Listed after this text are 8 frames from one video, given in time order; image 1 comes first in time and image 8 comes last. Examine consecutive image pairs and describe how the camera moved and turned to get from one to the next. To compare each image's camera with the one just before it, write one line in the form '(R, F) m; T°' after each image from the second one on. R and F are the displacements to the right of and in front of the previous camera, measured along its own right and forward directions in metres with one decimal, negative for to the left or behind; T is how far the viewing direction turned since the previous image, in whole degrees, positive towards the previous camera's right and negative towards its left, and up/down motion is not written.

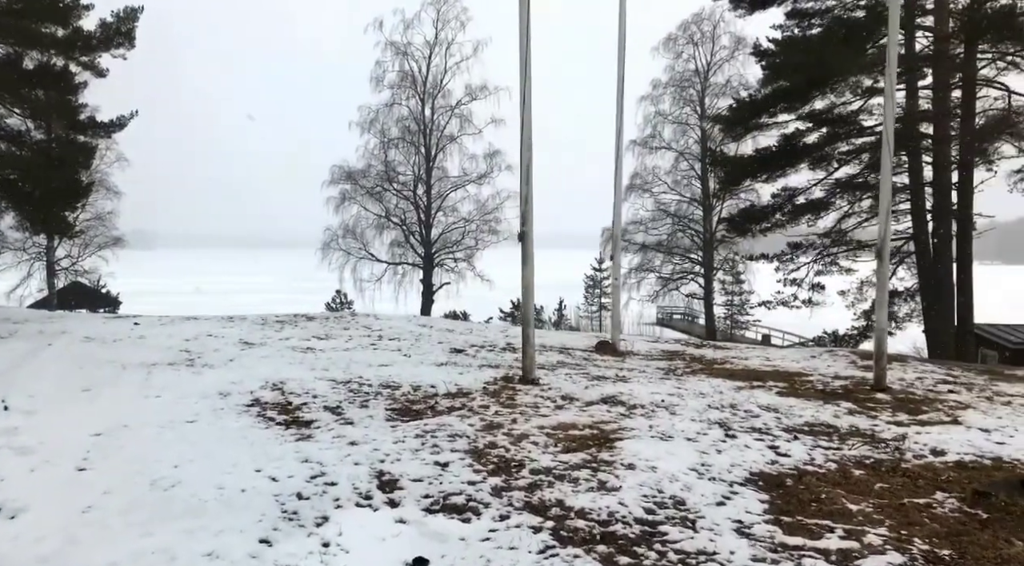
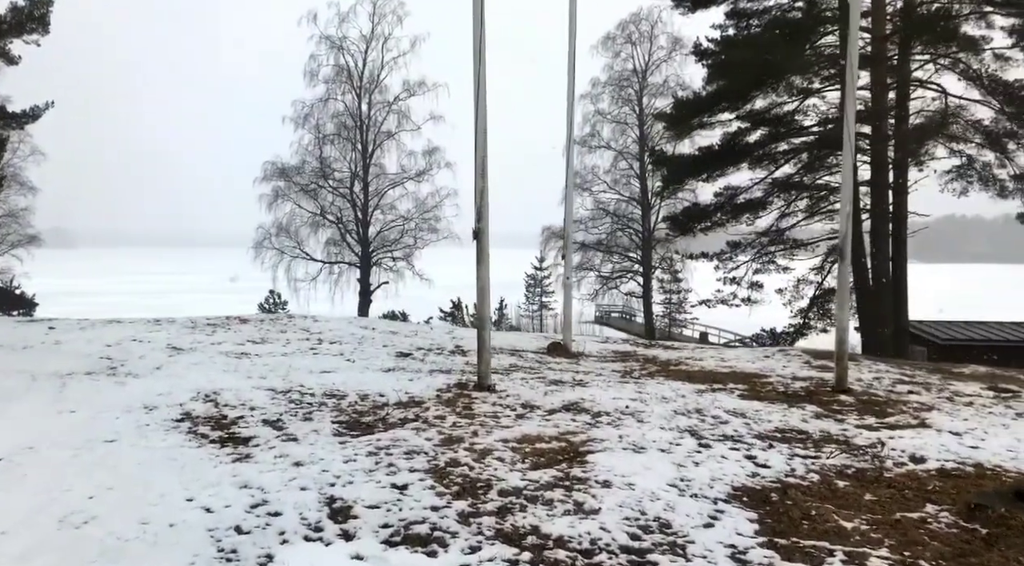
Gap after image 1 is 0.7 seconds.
(-0.2, +0.6) m; +4°
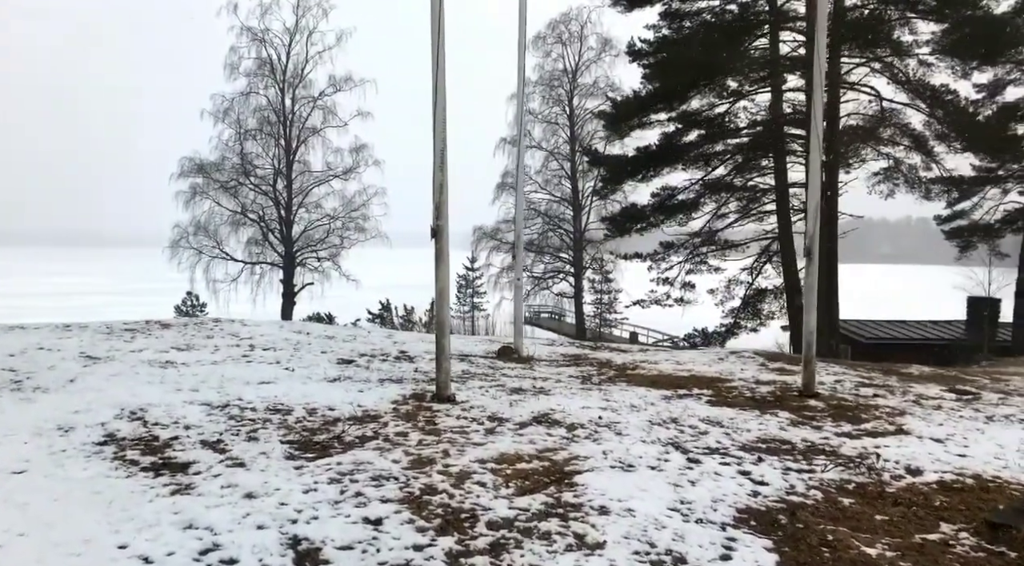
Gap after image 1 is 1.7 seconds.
(-0.4, +0.6) m; +5°
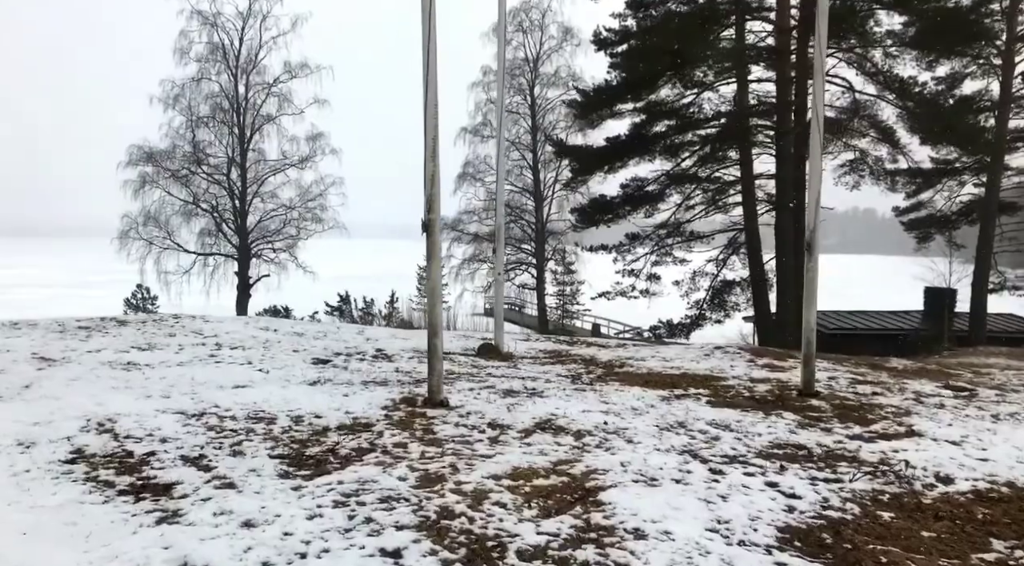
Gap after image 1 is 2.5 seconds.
(-0.4, +0.5) m; +3°
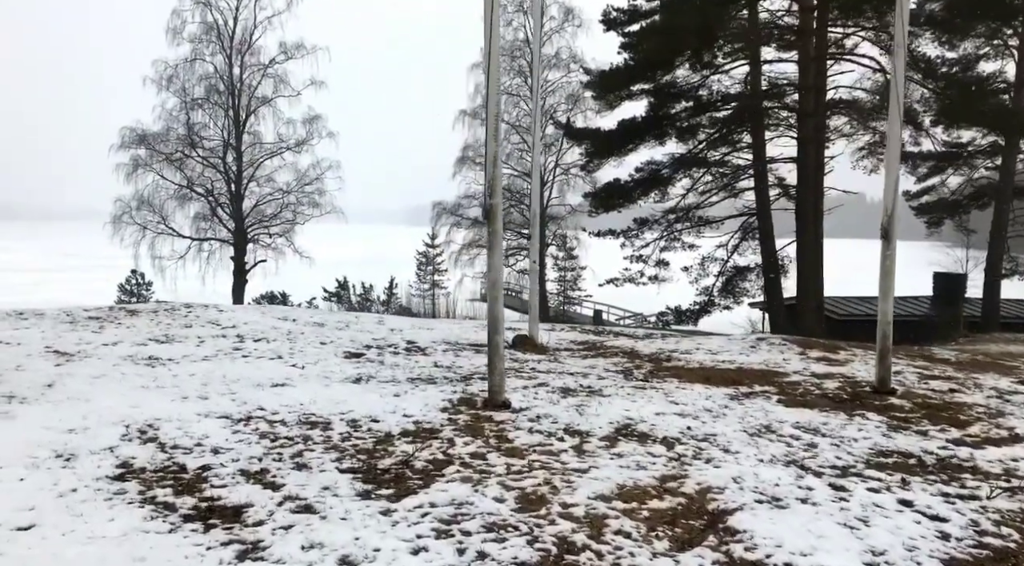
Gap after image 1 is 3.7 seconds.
(-0.7, +0.6) m; +1°
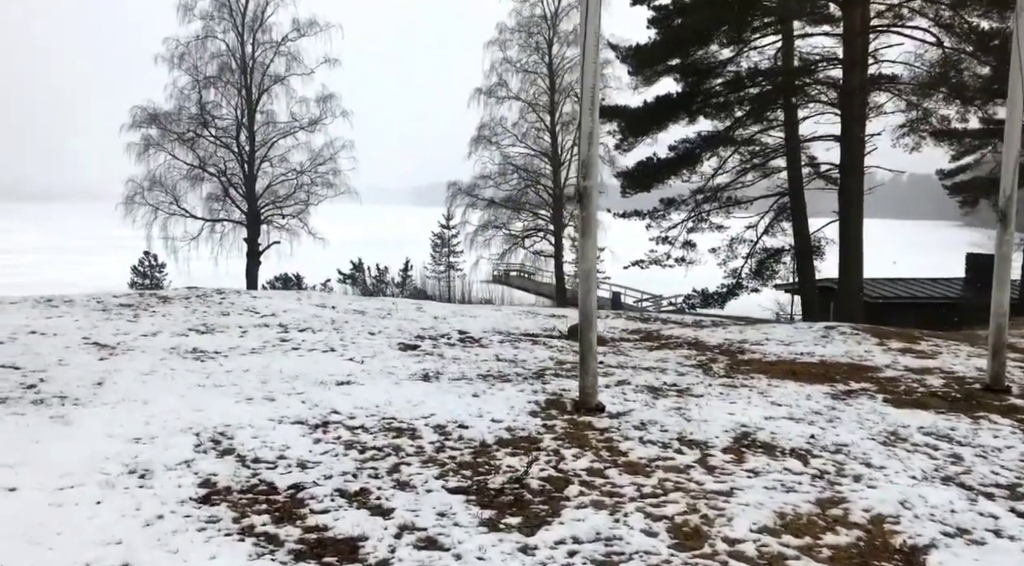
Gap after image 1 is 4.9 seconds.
(-0.7, +0.7) m; 0°
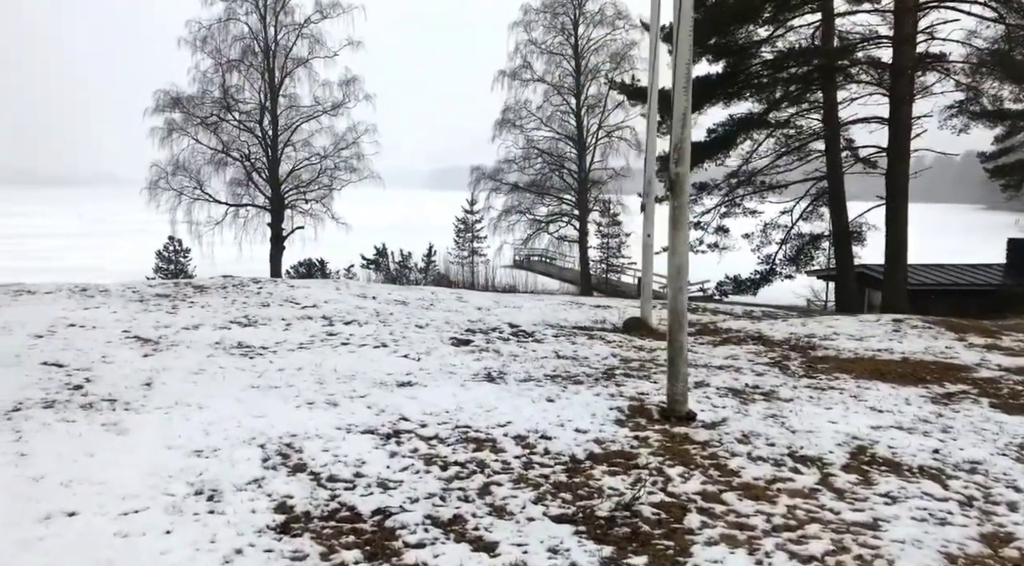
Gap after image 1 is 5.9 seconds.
(-0.5, +0.6) m; -1°
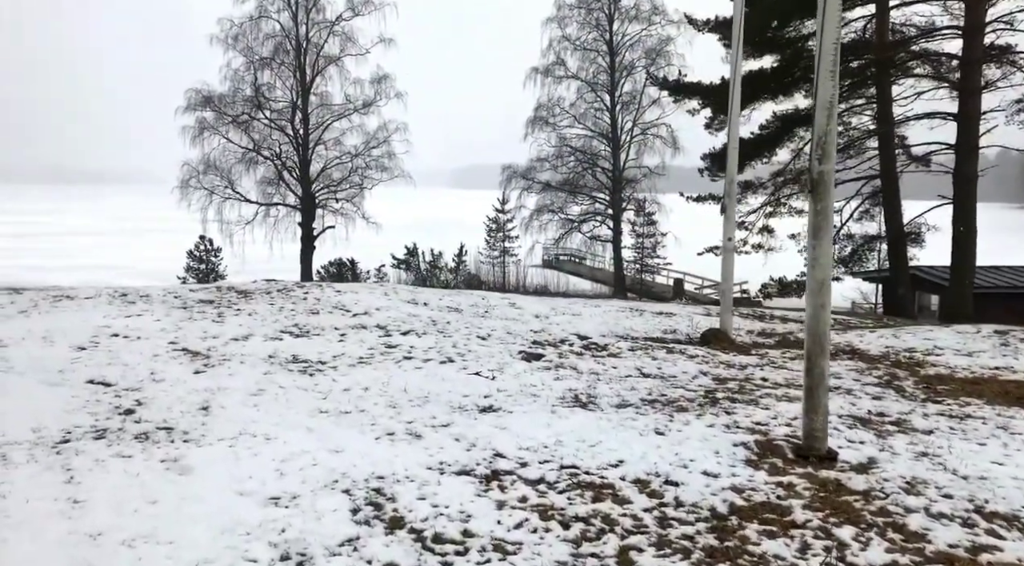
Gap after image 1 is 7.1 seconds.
(-0.6, +0.8) m; -2°
